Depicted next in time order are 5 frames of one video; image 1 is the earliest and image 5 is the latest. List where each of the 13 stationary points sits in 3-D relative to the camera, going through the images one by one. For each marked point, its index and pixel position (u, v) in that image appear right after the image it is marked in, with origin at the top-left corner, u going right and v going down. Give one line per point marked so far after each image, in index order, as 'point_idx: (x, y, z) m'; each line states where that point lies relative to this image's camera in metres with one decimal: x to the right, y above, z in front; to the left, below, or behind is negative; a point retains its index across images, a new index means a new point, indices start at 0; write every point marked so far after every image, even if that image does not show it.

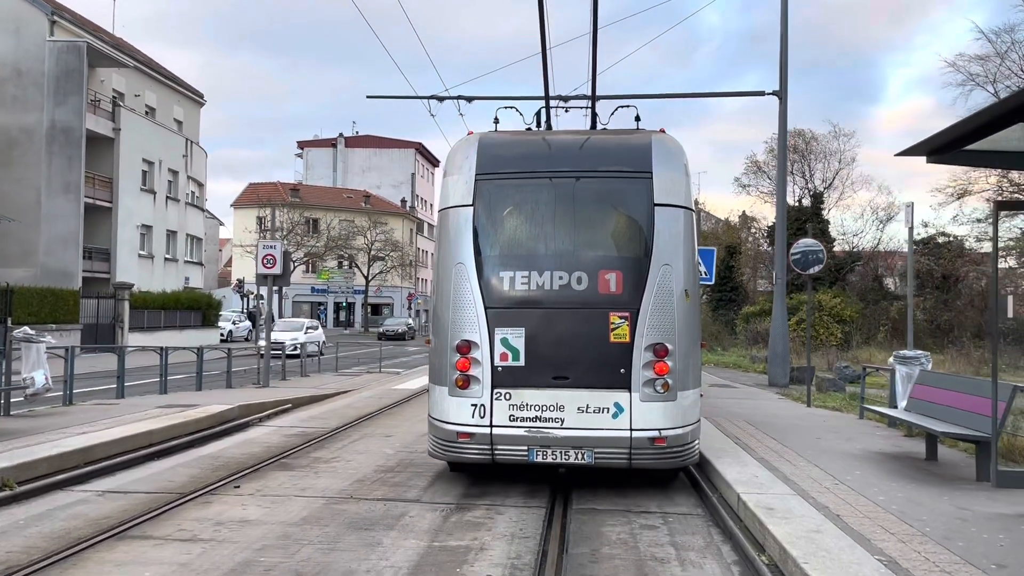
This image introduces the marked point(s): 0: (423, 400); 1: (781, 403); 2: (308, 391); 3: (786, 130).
0: (-1.7, -2.1, +15.8) m
1: (+4.9, -2.1, +15.2) m
2: (-3.9, -2.0, +16.1) m
3: (+6.5, +3.8, +20.1) m
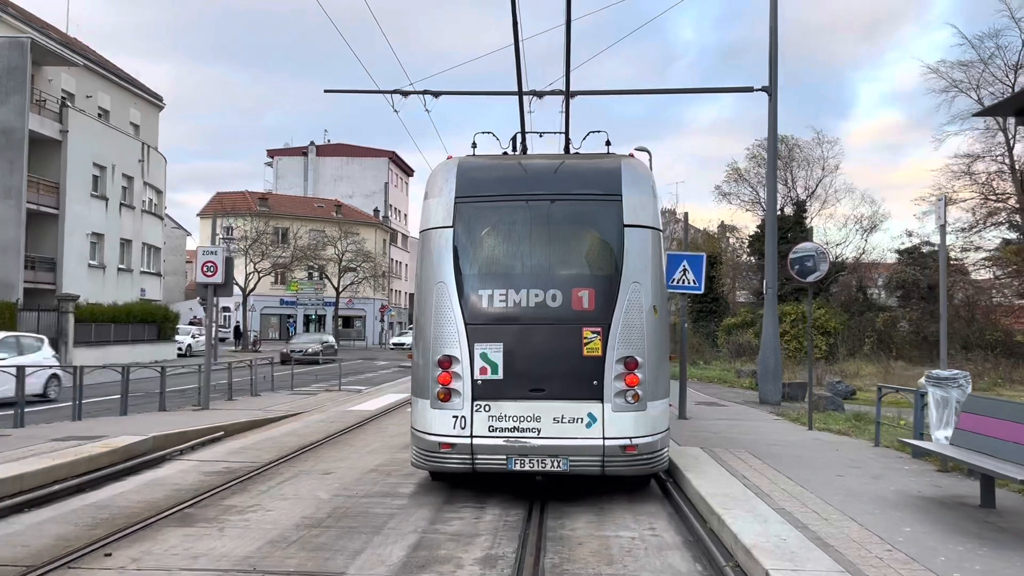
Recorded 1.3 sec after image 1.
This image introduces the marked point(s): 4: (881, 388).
0: (-2.2, -2.2, +14.1) m
1: (+4.4, -2.2, +13.7) m
2: (-4.4, -2.2, +14.3) m
3: (+5.8, +3.5, +18.7) m
4: (+4.7, -1.3, +10.7) m
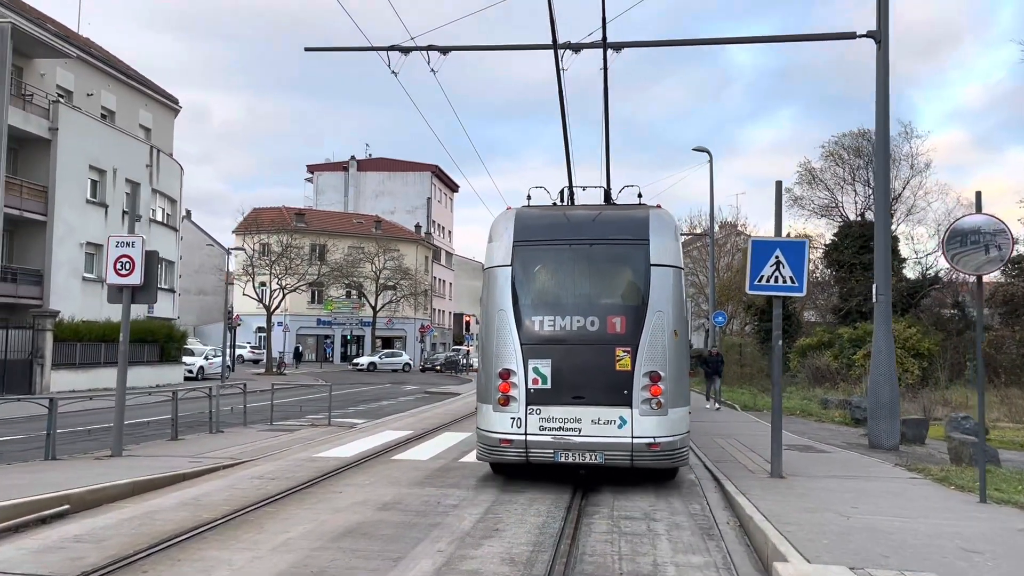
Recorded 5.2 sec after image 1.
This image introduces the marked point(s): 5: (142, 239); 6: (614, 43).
0: (-2.0, -2.3, +9.9) m
1: (+4.5, -2.2, +9.1) m
2: (-4.2, -2.2, +10.3) m
3: (+6.3, +3.4, +14.2) m
4: (+4.7, -1.2, +6.1) m
5: (-4.9, +0.6, +11.2) m
6: (+1.7, +4.2, +14.3) m
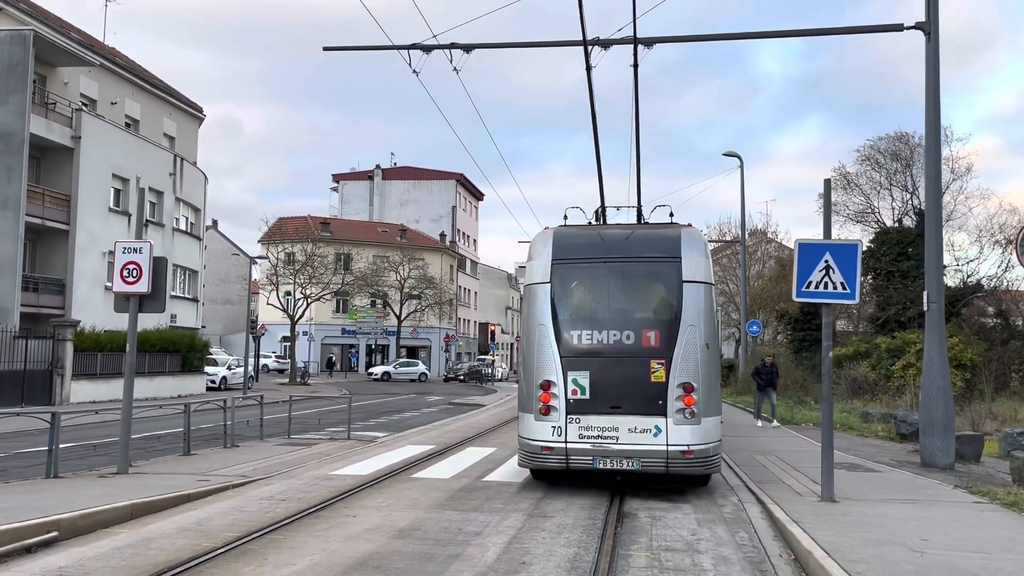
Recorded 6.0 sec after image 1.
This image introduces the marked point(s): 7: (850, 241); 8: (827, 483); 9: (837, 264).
0: (-1.7, -2.3, +9.2) m
1: (+4.8, -2.3, +8.3) m
2: (-3.9, -2.3, +9.7) m
3: (+6.7, +3.3, +13.3) m
4: (+4.8, -1.2, +5.2) m
5: (-4.6, +0.5, +10.7) m
6: (+2.2, +4.0, +13.6) m
7: (+3.8, +0.5, +9.6) m
8: (+3.5, -2.1, +9.2) m
9: (+3.7, +0.3, +9.6) m
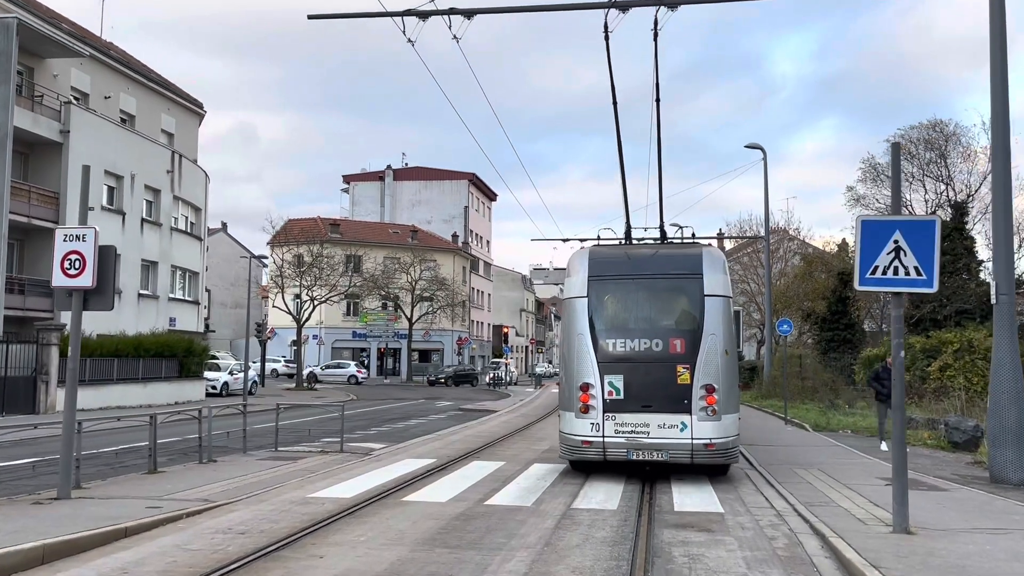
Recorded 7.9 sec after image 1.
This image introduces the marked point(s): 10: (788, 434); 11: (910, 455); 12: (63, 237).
0: (-1.6, -2.2, +7.6) m
1: (+4.8, -2.1, +6.6) m
2: (-3.8, -2.2, +8.1) m
3: (+6.8, +3.5, +11.6) m
4: (+4.8, -1.0, +3.5) m
5: (-4.5, +0.6, +9.1) m
6: (+2.2, +4.1, +11.9) m
7: (+3.9, +0.7, +7.9) m
8: (+3.5, -2.0, +7.6) m
9: (+3.7, +0.4, +7.9) m
10: (+6.4, -3.4, +19.7) m
11: (+7.1, -3.0, +15.1) m
12: (-4.9, +0.6, +9.2) m
